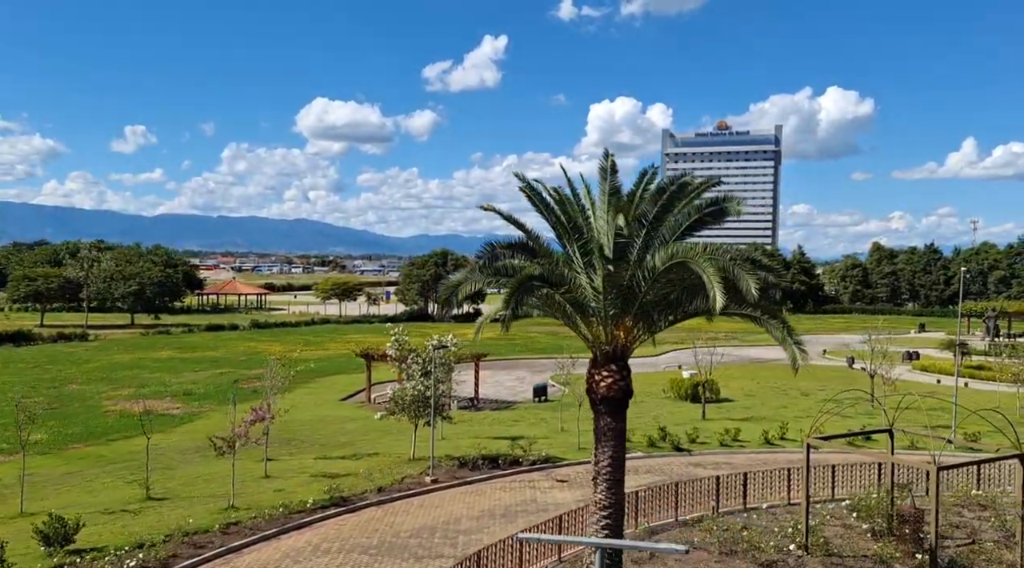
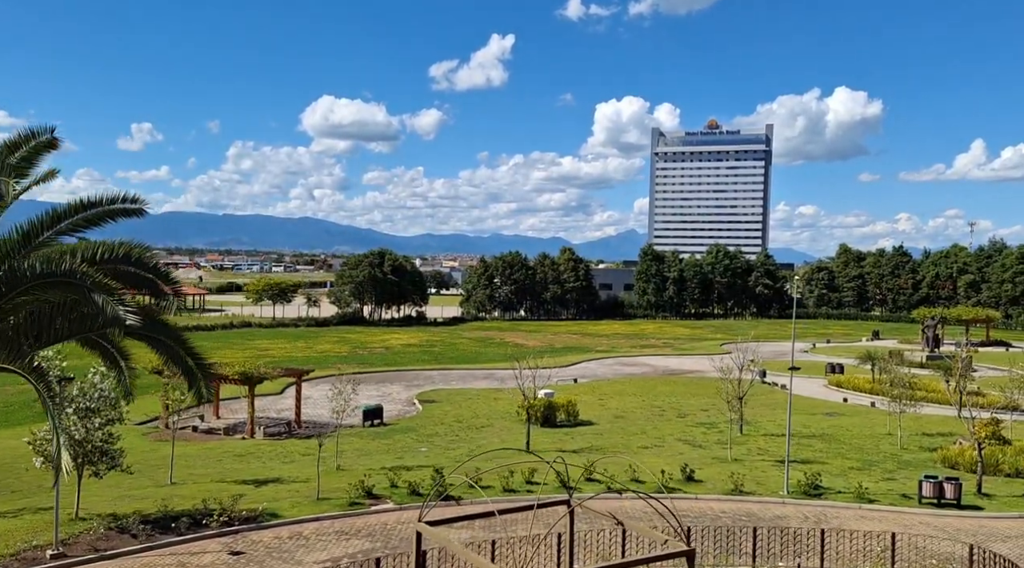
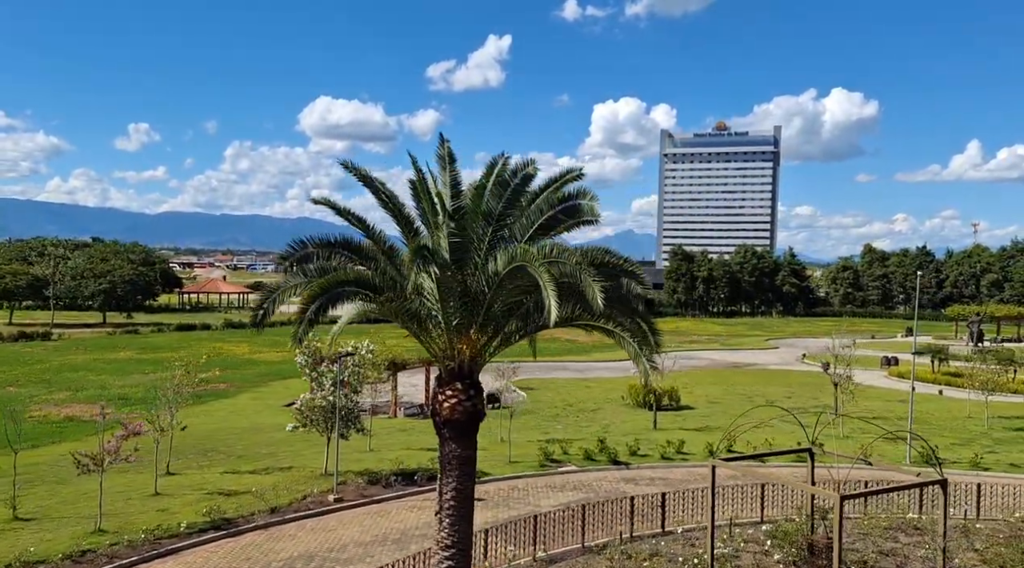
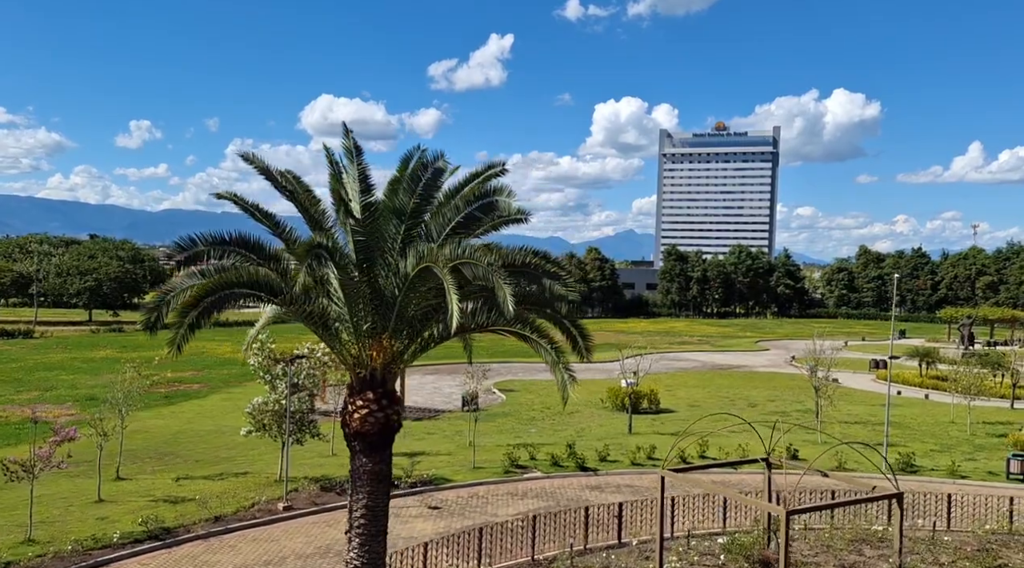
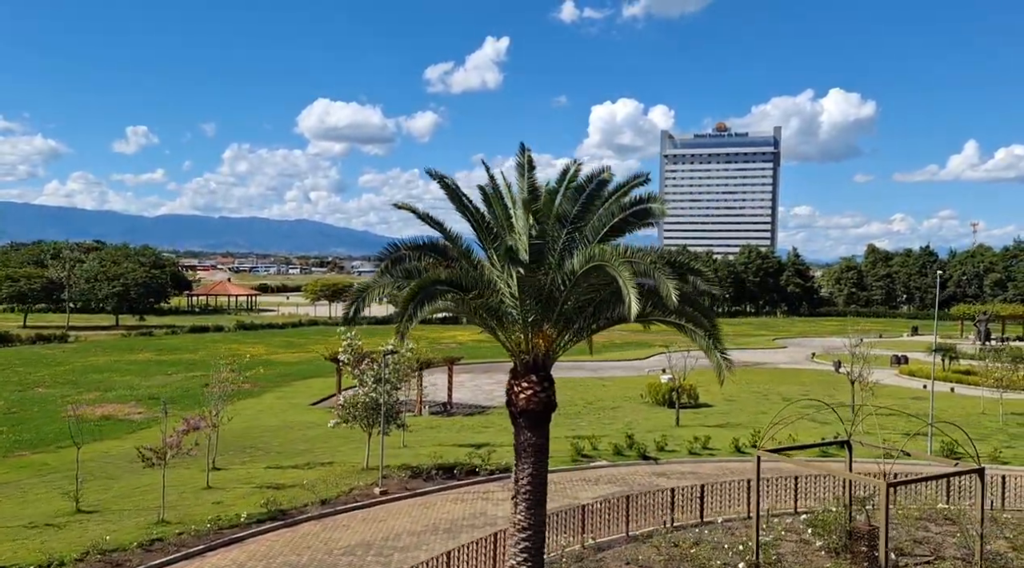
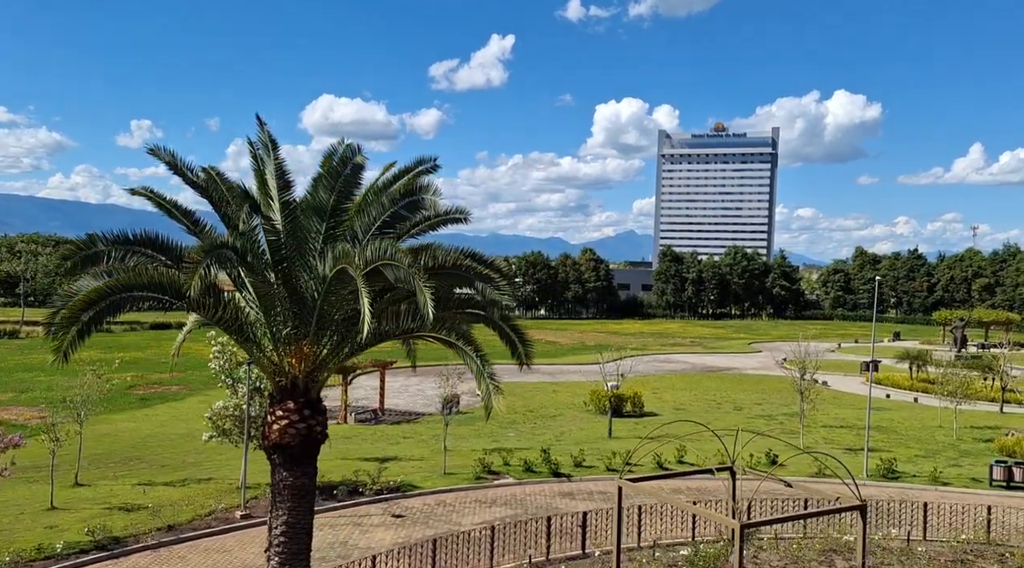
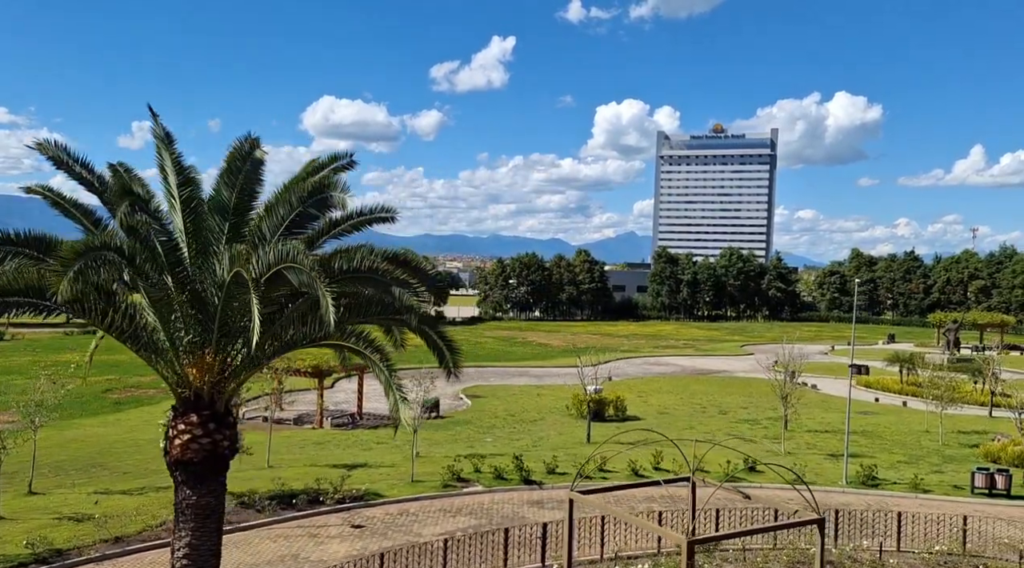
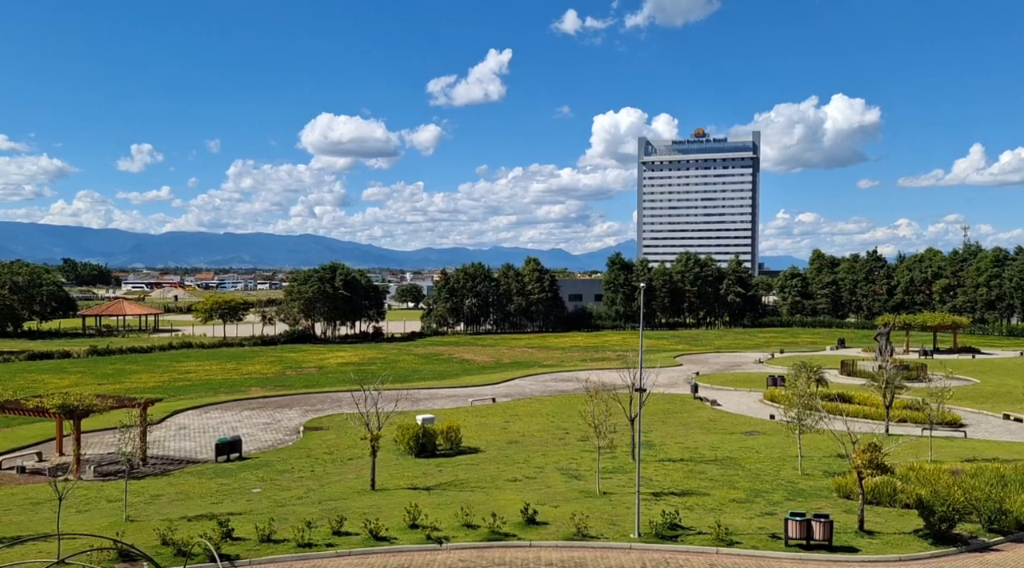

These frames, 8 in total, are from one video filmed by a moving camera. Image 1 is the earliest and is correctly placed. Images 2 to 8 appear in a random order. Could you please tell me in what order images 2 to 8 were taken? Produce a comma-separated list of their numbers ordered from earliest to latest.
5, 3, 4, 6, 7, 2, 8
